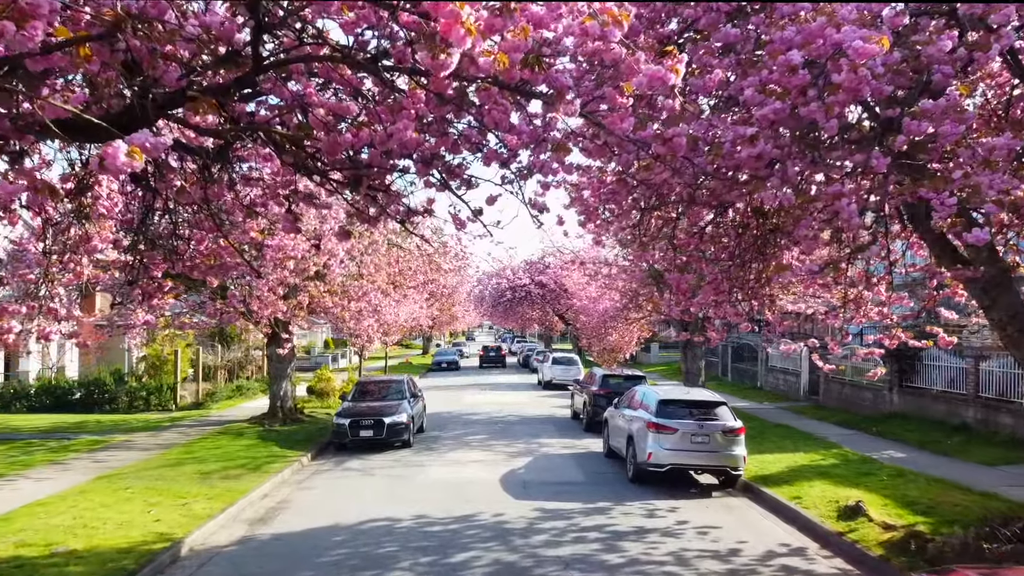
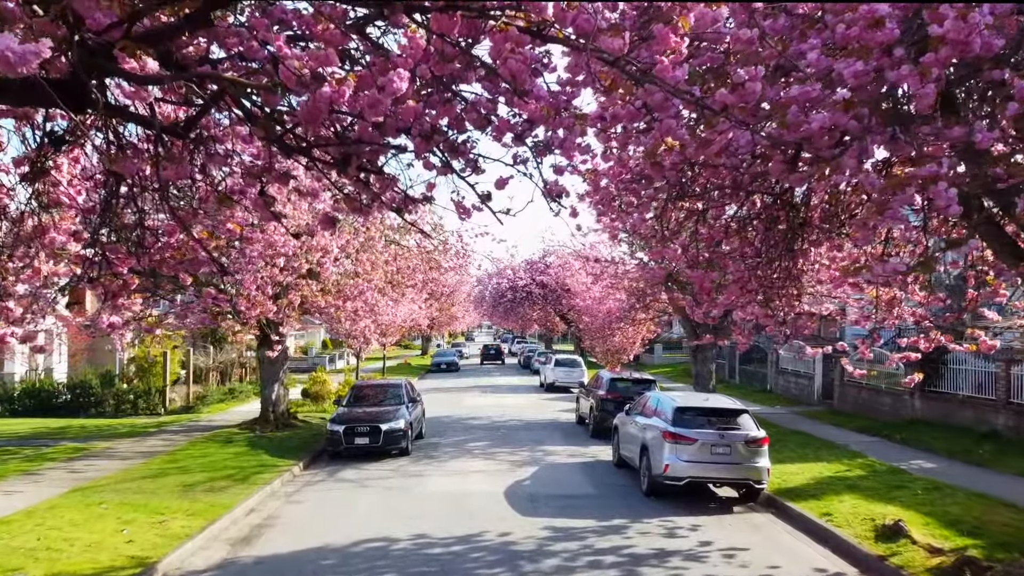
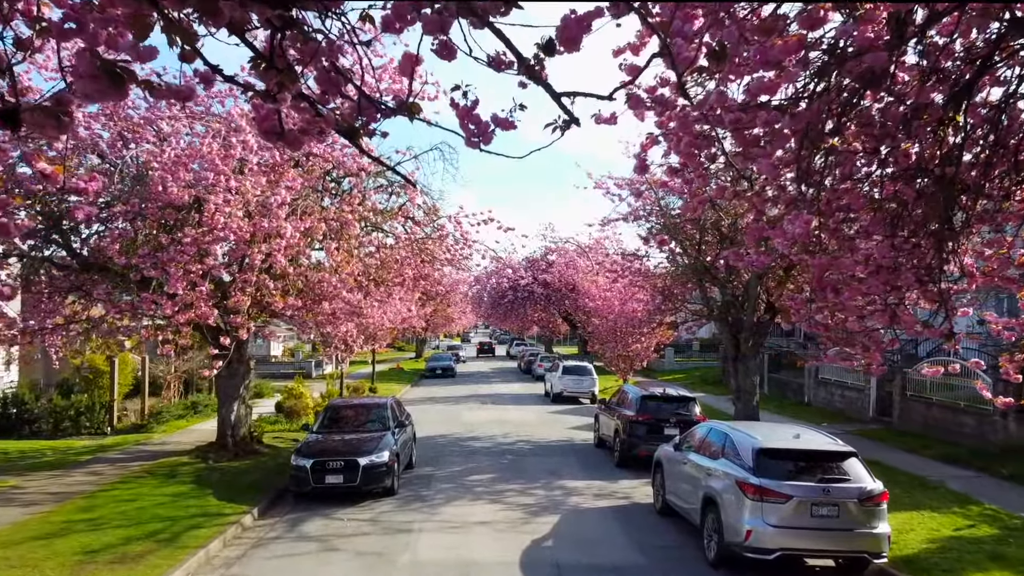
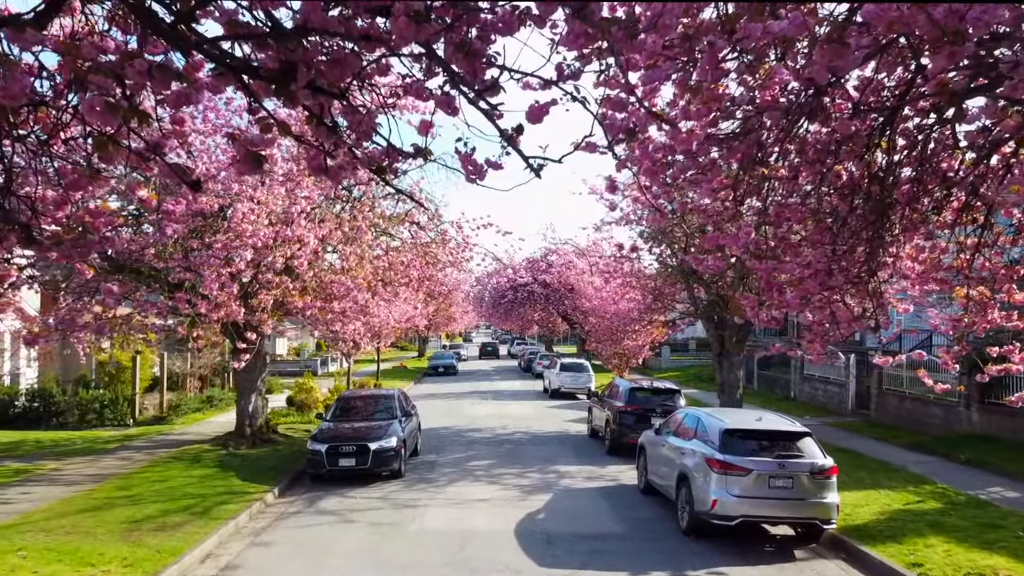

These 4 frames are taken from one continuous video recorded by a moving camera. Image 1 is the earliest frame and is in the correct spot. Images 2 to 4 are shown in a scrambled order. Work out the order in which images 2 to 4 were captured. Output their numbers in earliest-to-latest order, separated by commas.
2, 4, 3
